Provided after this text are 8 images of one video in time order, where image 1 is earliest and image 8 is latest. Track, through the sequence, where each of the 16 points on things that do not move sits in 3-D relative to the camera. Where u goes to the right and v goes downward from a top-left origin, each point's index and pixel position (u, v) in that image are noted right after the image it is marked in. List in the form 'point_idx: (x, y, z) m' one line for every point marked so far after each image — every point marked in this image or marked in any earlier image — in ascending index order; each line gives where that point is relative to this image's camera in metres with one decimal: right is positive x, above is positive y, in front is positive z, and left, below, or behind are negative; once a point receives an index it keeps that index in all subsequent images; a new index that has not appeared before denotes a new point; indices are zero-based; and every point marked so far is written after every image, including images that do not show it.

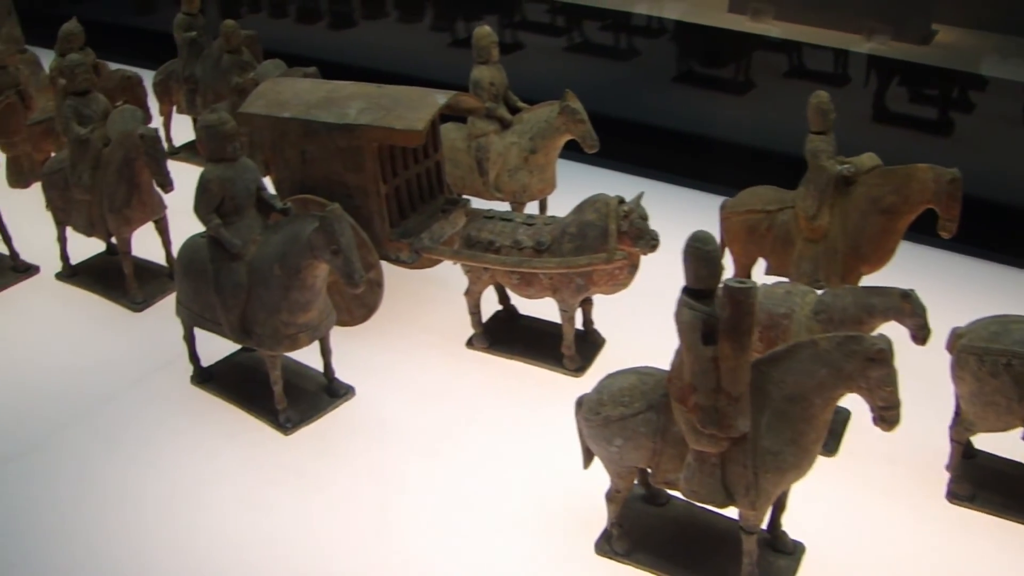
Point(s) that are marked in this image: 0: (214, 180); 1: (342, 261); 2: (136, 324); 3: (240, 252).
0: (-0.8, +0.3, +3.3) m
1: (-0.4, +0.1, +3.1) m
2: (-1.2, -0.1, +4.1) m
3: (-0.7, +0.1, +3.3) m
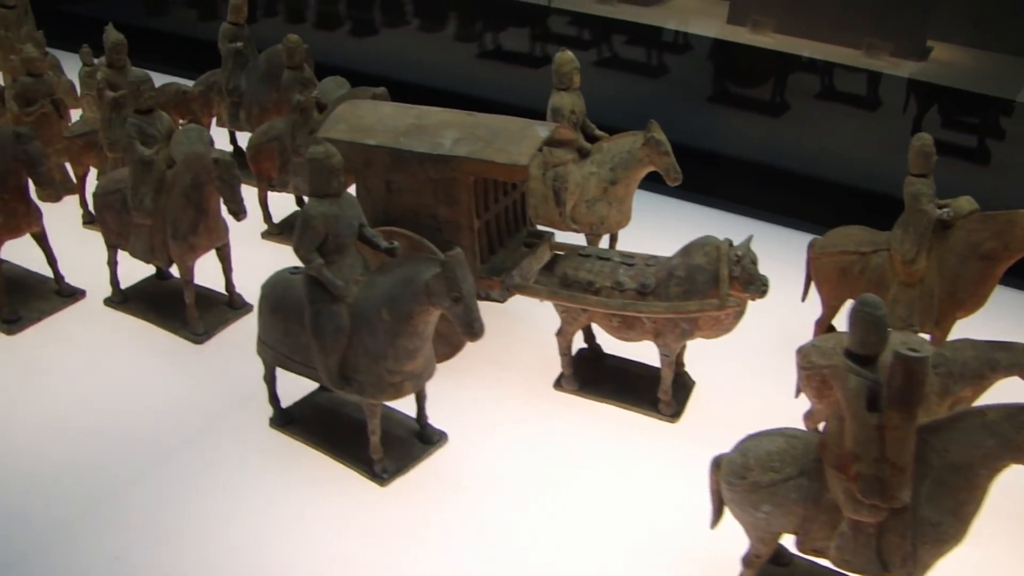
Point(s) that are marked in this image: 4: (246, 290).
0: (-0.5, +0.2, +3.1) m
1: (-0.1, 0.0, +3.0) m
2: (-0.9, -0.2, +3.8) m
3: (-0.4, 0.0, +3.1) m
4: (-0.9, 0.0, +4.2) m
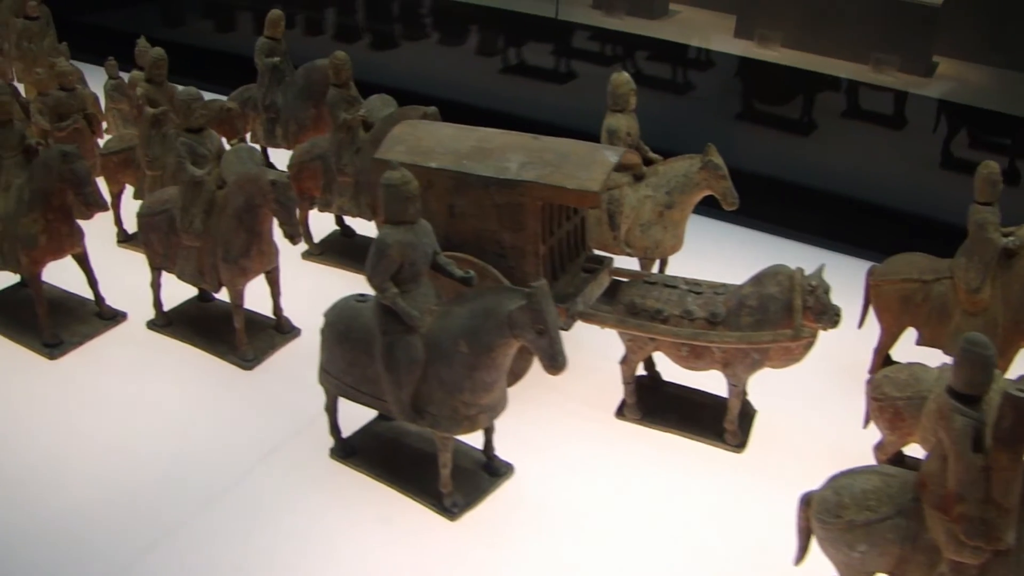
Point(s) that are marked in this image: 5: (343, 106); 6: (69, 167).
0: (-0.3, +0.1, +3.0) m
1: (+0.1, -0.1, +2.9) m
2: (-0.8, -0.3, +3.7) m
3: (-0.2, -0.1, +3.1) m
4: (-0.7, -0.1, +4.1) m
5: (-0.5, +0.6, +4.2) m
6: (-1.3, +0.3, +3.6) m
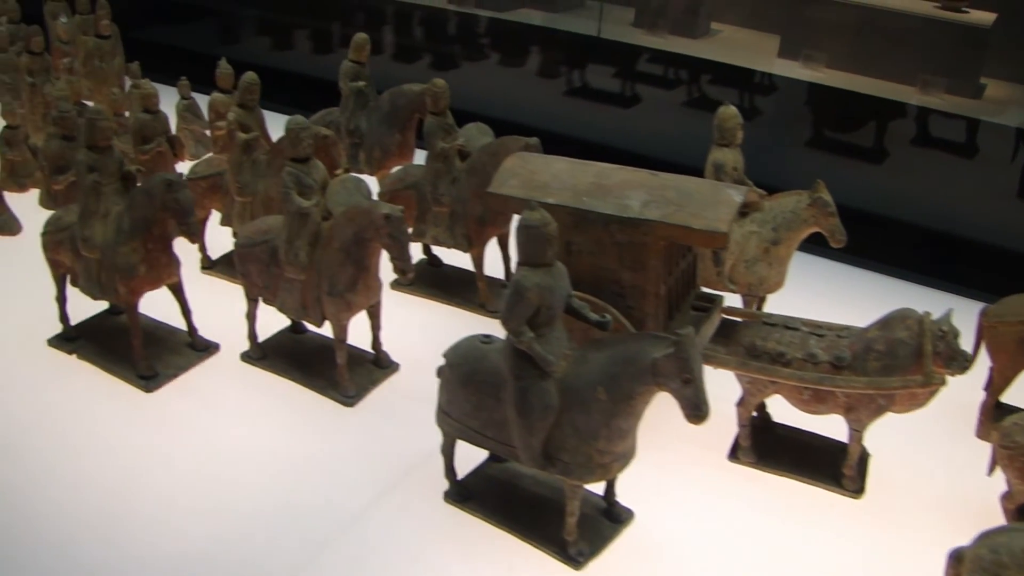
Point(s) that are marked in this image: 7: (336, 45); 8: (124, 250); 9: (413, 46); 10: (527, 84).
0: (0.0, 0.0, +2.9) m
1: (+0.4, -0.2, +2.8) m
2: (-0.5, -0.4, +3.7) m
3: (+0.1, -0.2, +3.0) m
4: (-0.4, -0.2, +4.0) m
5: (-0.2, +0.5, +4.2) m
6: (-0.9, +0.2, +3.5) m
7: (-0.9, +1.3, +6.9) m
8: (-1.1, +0.1, +3.6) m
9: (-0.5, +1.3, +6.8) m
10: (+0.1, +1.0, +6.5) m
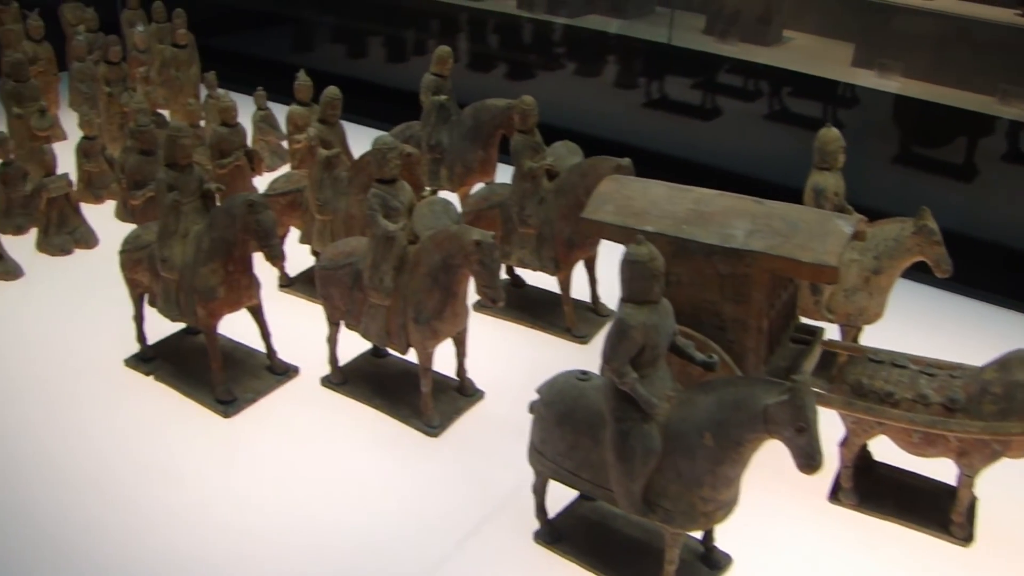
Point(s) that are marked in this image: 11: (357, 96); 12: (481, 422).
0: (+0.3, -0.1, +2.8) m
1: (+0.6, -0.3, +2.6) m
2: (-0.2, -0.4, +3.5) m
3: (+0.3, -0.3, +2.8) m
4: (-0.1, -0.3, +3.9) m
5: (0.0, +0.4, +4.0) m
6: (-0.7, +0.2, +3.4) m
7: (-0.5, +1.2, +6.8) m
8: (-0.8, 0.0, +3.5) m
9: (-0.1, +1.2, +6.6) m
10: (+0.4, +0.9, +6.3) m
11: (-0.9, +1.1, +7.2) m
12: (-0.1, -0.4, +3.6) m
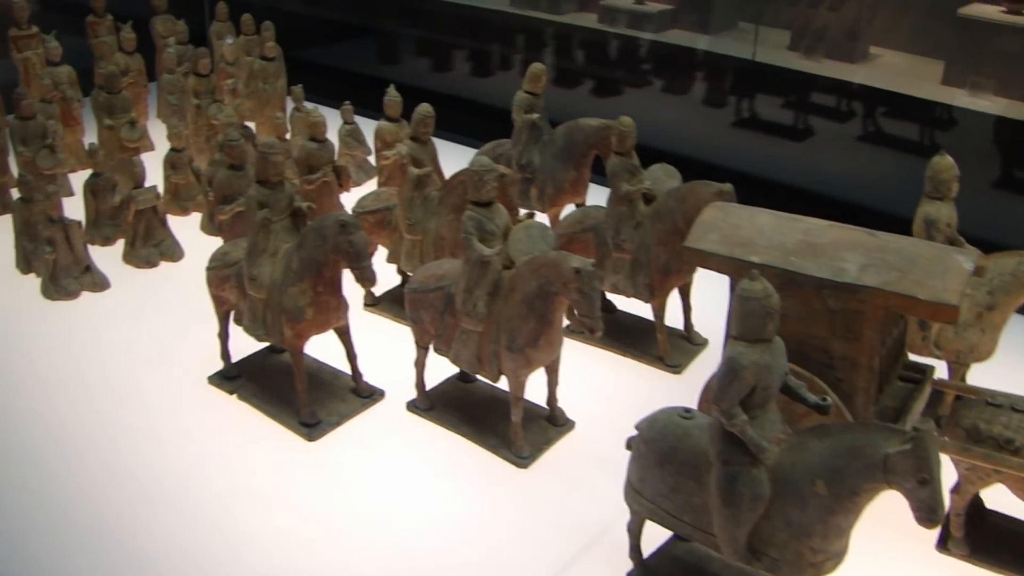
0: (+0.5, -0.2, +2.6) m
1: (+0.8, -0.4, +2.5) m
2: (0.0, -0.5, +3.4) m
3: (+0.5, -0.3, +2.7) m
4: (+0.1, -0.3, +3.8) m
5: (+0.3, +0.3, +3.9) m
6: (-0.4, +0.1, +3.3) m
7: (-0.1, +1.2, +6.7) m
8: (-0.6, 0.0, +3.4) m
9: (+0.3, +1.1, +6.5) m
10: (+0.9, +0.8, +6.2) m
11: (-0.4, +1.0, +7.1) m
12: (+0.2, -0.5, +3.5) m
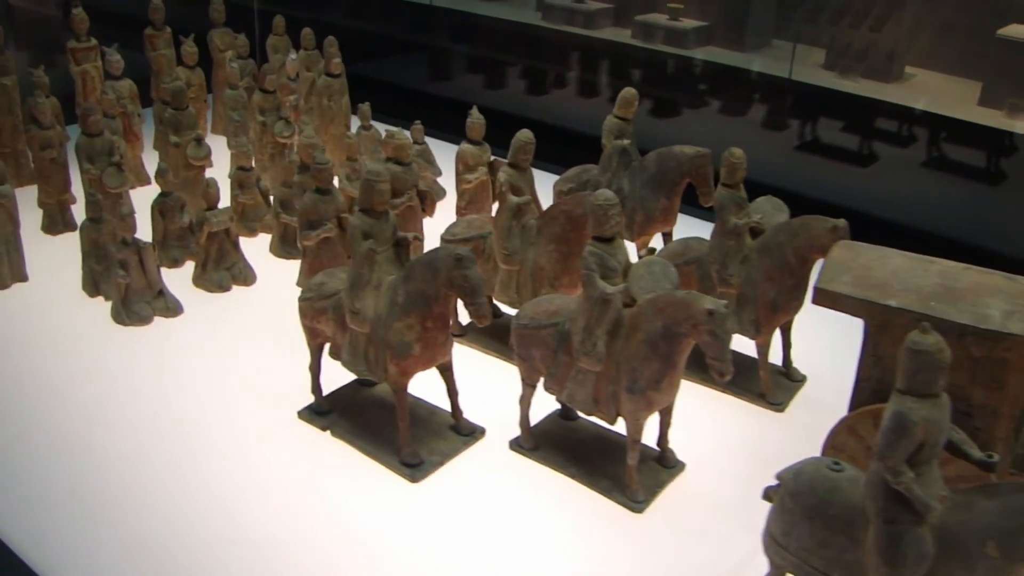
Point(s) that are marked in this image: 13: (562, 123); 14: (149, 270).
0: (+0.8, -0.3, +2.5) m
1: (+1.1, -0.5, +2.4) m
2: (+0.3, -0.6, +3.3) m
3: (+0.8, -0.5, +2.6) m
4: (+0.4, -0.4, +3.6) m
5: (+0.6, +0.2, +3.8) m
6: (-0.1, 0.0, +3.2) m
7: (+0.2, +1.0, +6.6) m
8: (-0.3, -0.1, +3.3) m
9: (+0.6, +1.0, +6.4) m
10: (+1.1, +0.7, +6.1) m
11: (-0.1, +0.9, +7.0) m
12: (+0.5, -0.6, +3.4) m
13: (+0.3, +0.9, +6.7) m
14: (-1.2, +0.1, +4.2) m
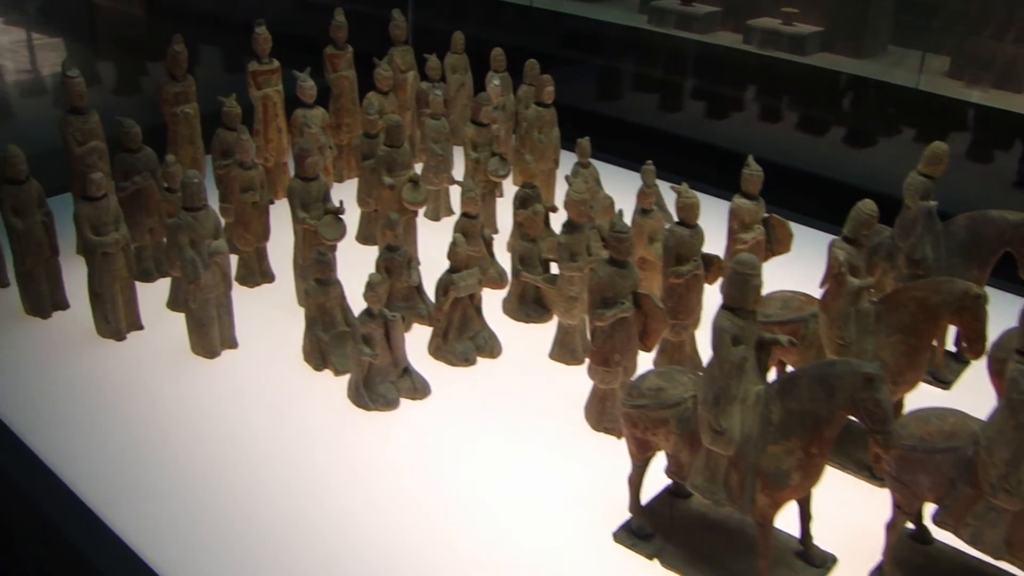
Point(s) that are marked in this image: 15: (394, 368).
0: (+1.7, -0.6, +2.0) m
1: (+2.0, -0.8, +1.9) m
2: (+1.2, -0.9, +2.8) m
3: (+1.7, -0.7, +2.1) m
4: (+1.3, -0.7, +3.1) m
5: (+1.5, 0.0, +3.3) m
6: (+0.7, -0.2, +2.7) m
7: (+1.0, +0.9, +6.1) m
8: (+0.6, -0.3, +2.8) m
9: (+1.4, +0.8, +5.9) m
10: (+1.9, +0.5, +5.6) m
11: (+0.7, +0.7, +6.4) m
12: (+1.3, -0.8, +2.9) m
13: (+1.1, +0.7, +6.2) m
14: (-0.3, -0.2, +3.6) m
15: (-0.4, -0.2, +3.7) m
